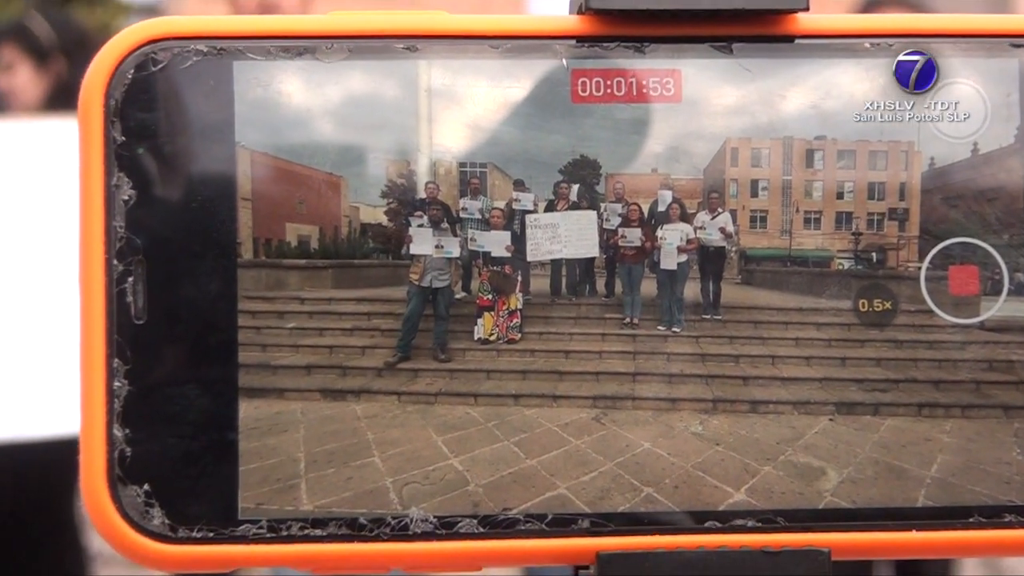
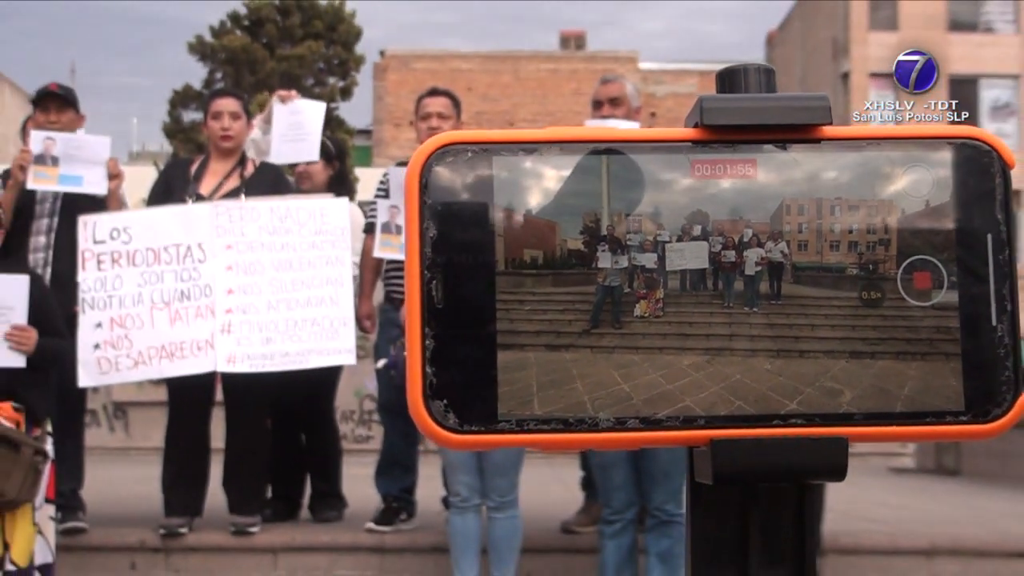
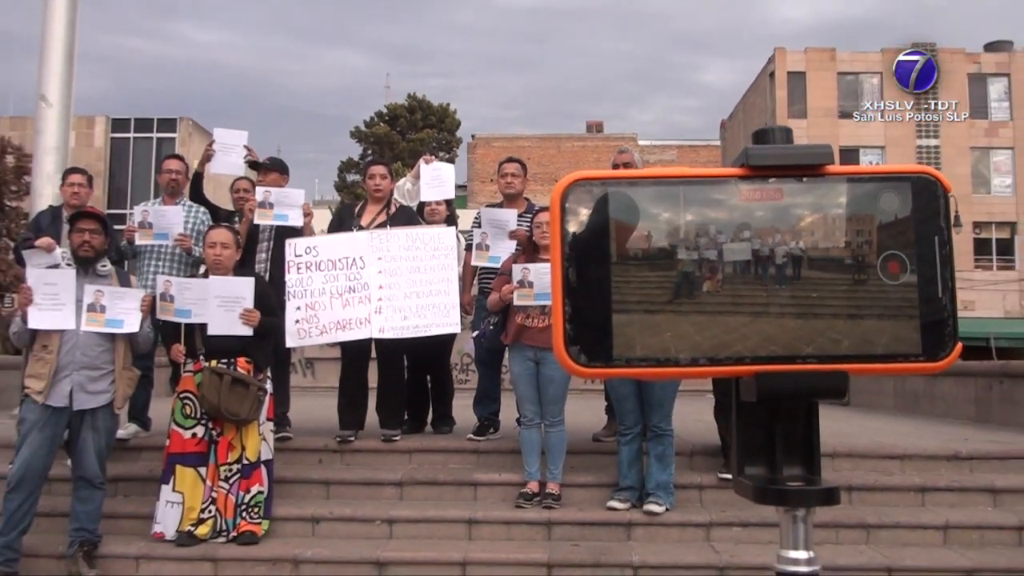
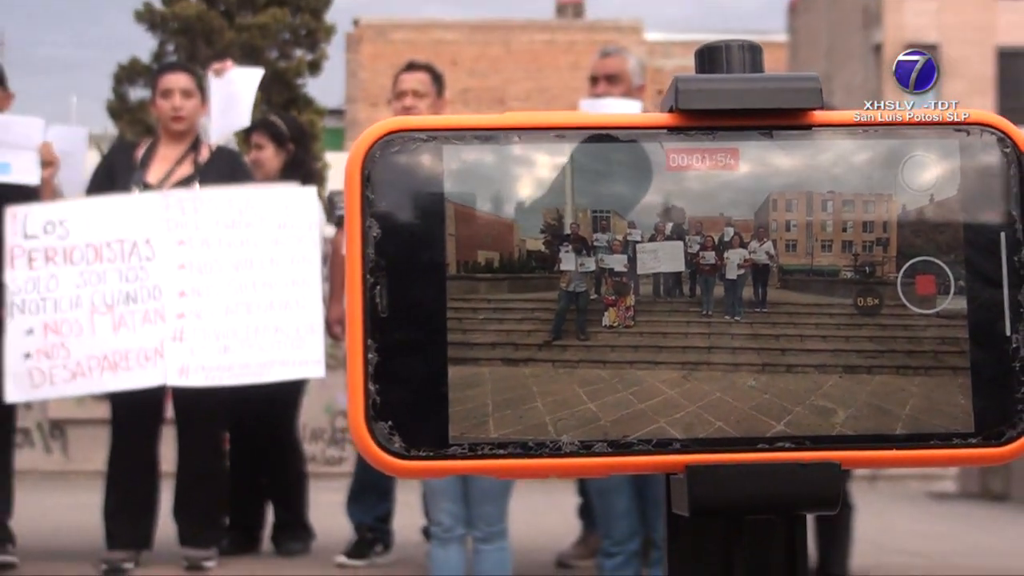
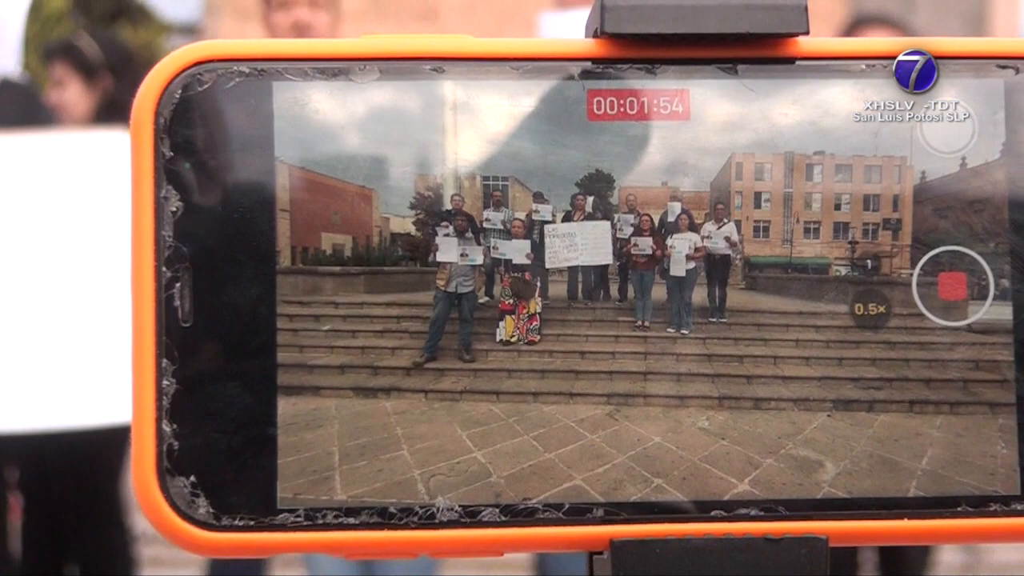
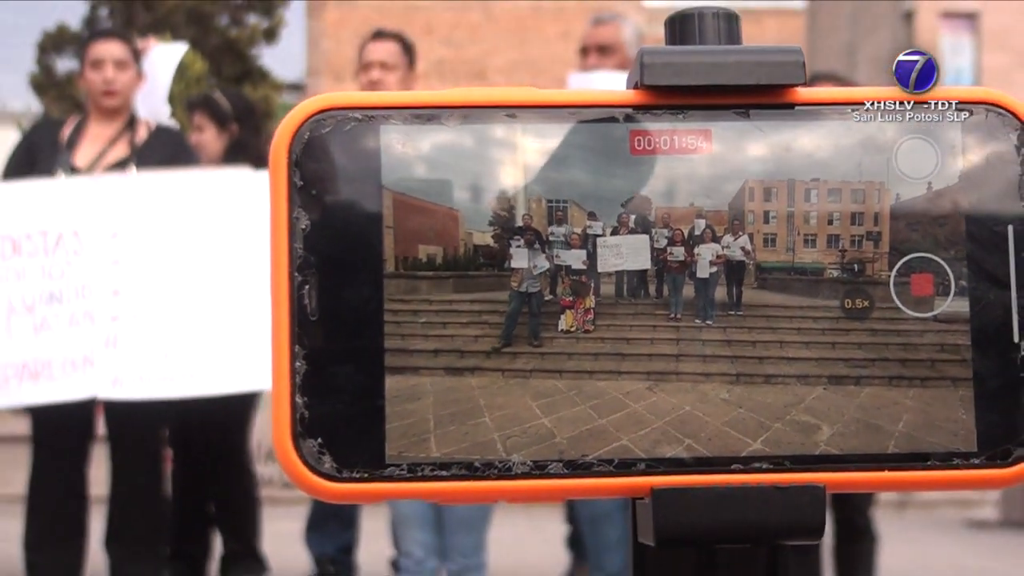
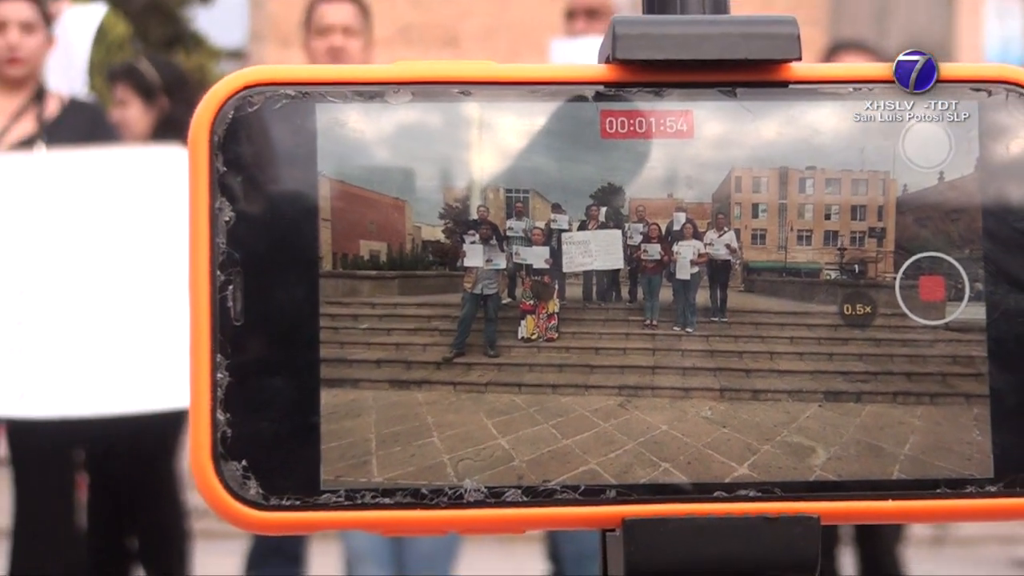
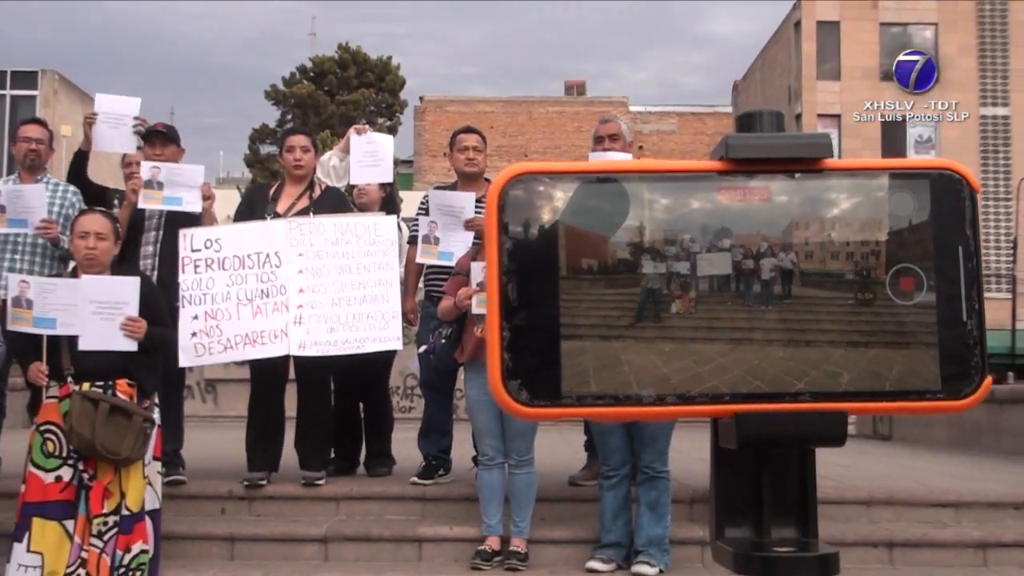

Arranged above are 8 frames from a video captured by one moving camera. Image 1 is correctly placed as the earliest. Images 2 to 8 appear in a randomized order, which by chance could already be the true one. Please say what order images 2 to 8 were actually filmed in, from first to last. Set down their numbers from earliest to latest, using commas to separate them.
5, 7, 6, 4, 2, 8, 3
